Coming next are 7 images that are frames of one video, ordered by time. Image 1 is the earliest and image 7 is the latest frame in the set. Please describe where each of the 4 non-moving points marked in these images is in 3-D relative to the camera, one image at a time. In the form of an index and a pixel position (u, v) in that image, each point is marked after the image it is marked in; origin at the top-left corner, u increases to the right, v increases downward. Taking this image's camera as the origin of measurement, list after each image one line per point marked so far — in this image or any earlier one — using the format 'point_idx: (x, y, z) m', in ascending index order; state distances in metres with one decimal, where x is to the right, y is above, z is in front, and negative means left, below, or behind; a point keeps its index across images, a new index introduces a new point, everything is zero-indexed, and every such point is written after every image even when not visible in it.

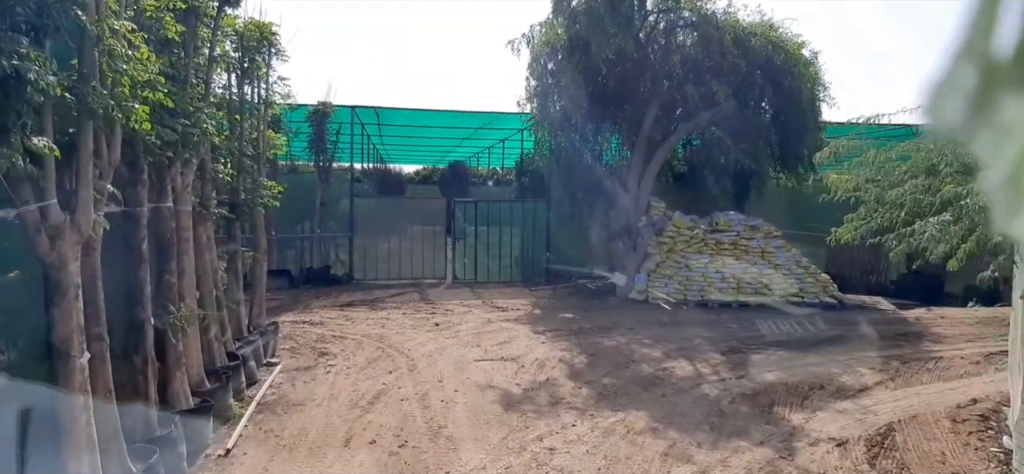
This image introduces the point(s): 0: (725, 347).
0: (+2.8, -1.4, +9.3) m
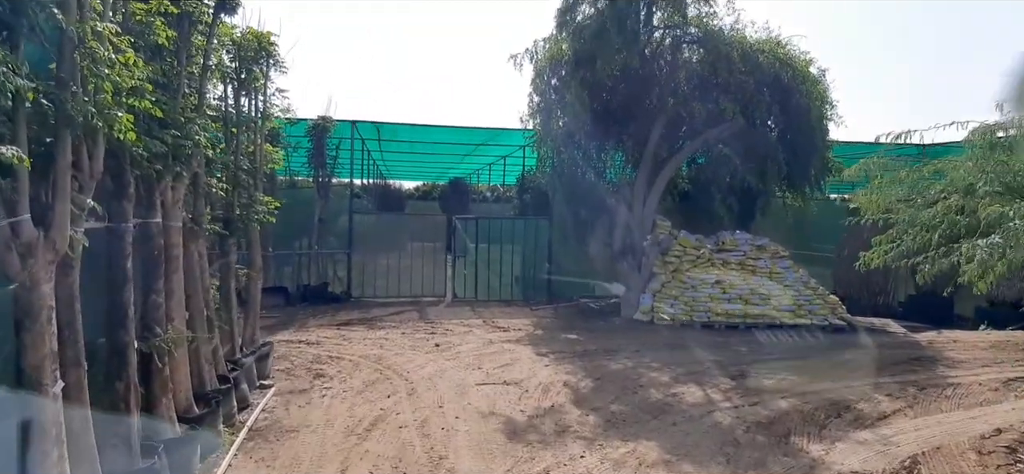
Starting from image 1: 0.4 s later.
0: (+2.8, -1.7, +9.0) m
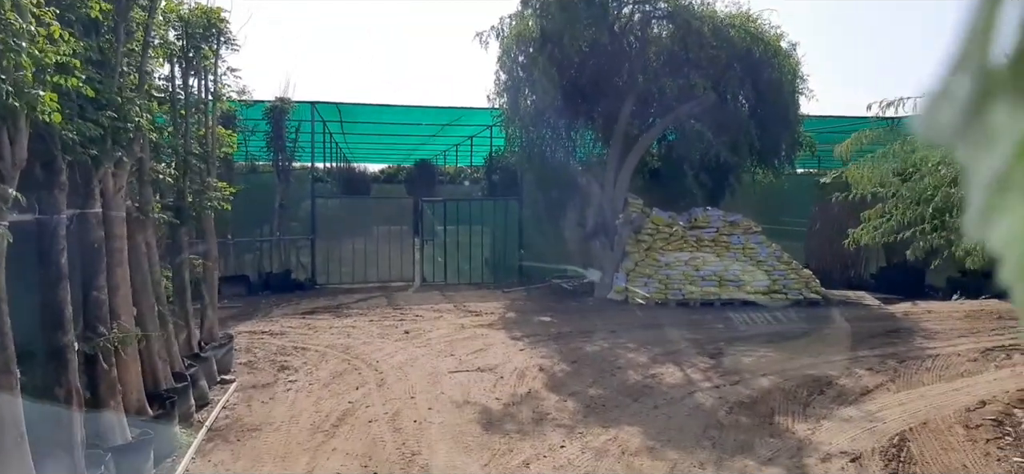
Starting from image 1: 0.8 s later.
0: (+2.5, -1.4, +8.8) m
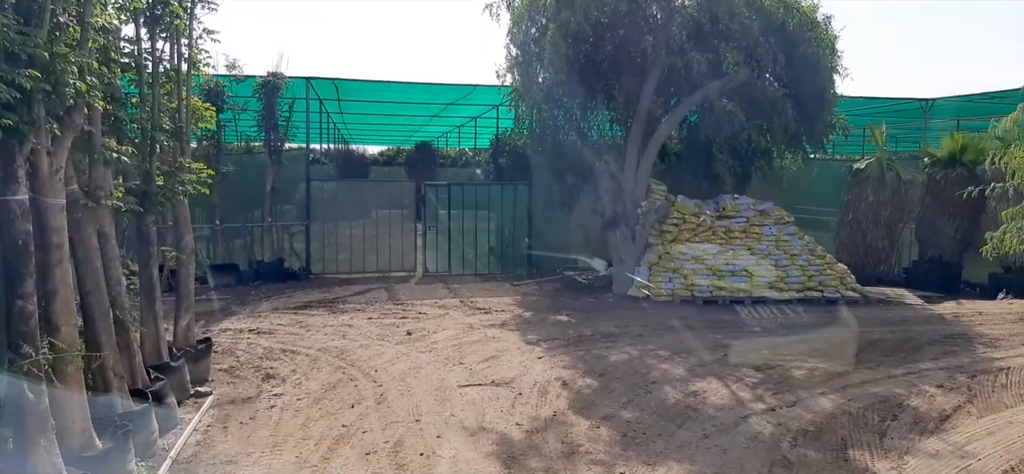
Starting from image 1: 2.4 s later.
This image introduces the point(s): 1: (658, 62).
0: (+2.6, -1.3, +7.8) m
1: (+2.3, +2.8, +11.5) m
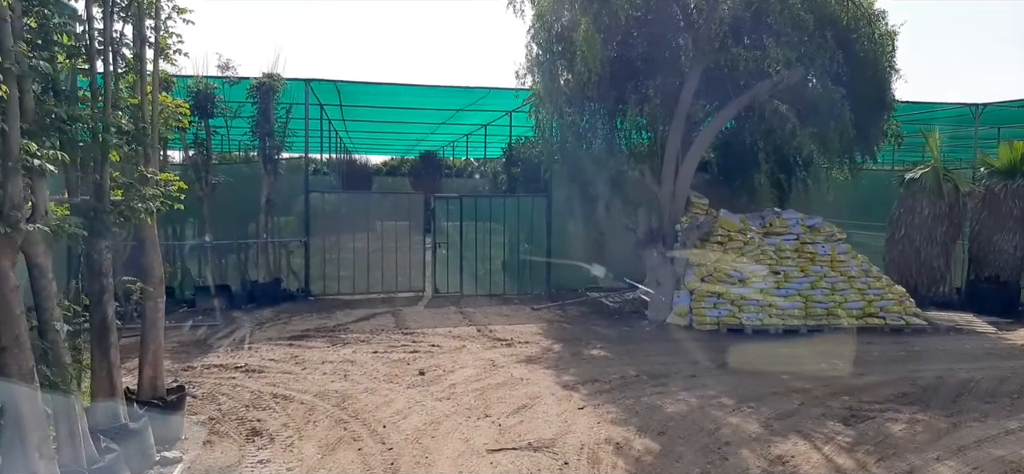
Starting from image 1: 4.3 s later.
0: (+3.0, -1.5, +6.5) m
1: (+2.7, +2.5, +10.3) m
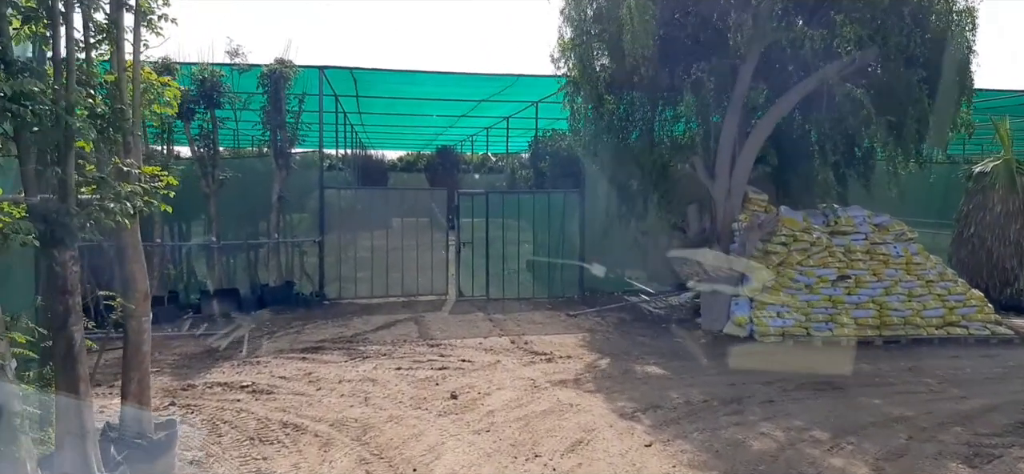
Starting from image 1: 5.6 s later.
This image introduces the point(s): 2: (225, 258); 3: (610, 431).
0: (+3.3, -1.6, +5.4) m
1: (+3.1, +2.5, +9.2) m
2: (-4.4, -0.4, +11.0) m
3: (+0.7, -1.5, +5.6) m
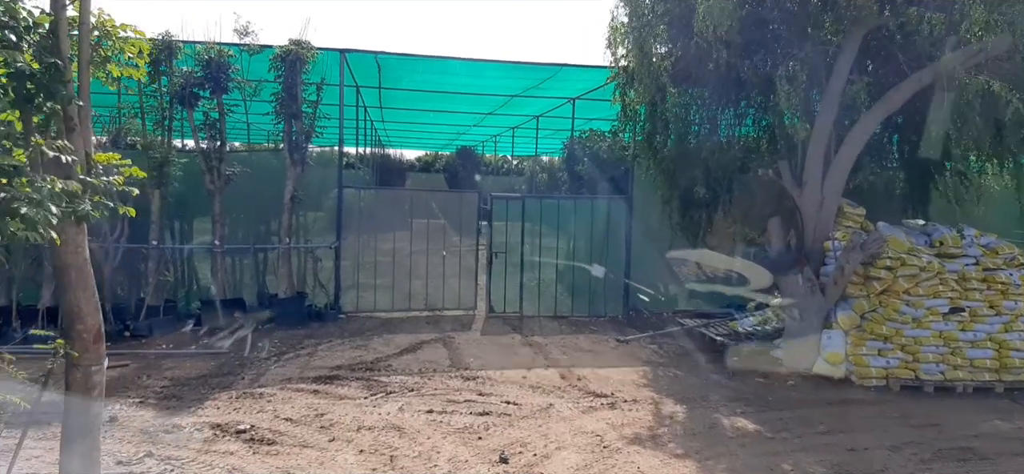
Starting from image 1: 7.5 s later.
0: (+3.8, -1.8, +4.0) m
1: (+3.7, +2.3, +7.8) m
2: (-3.8, -0.4, +9.7) m
3: (+1.2, -1.7, +4.2) m
